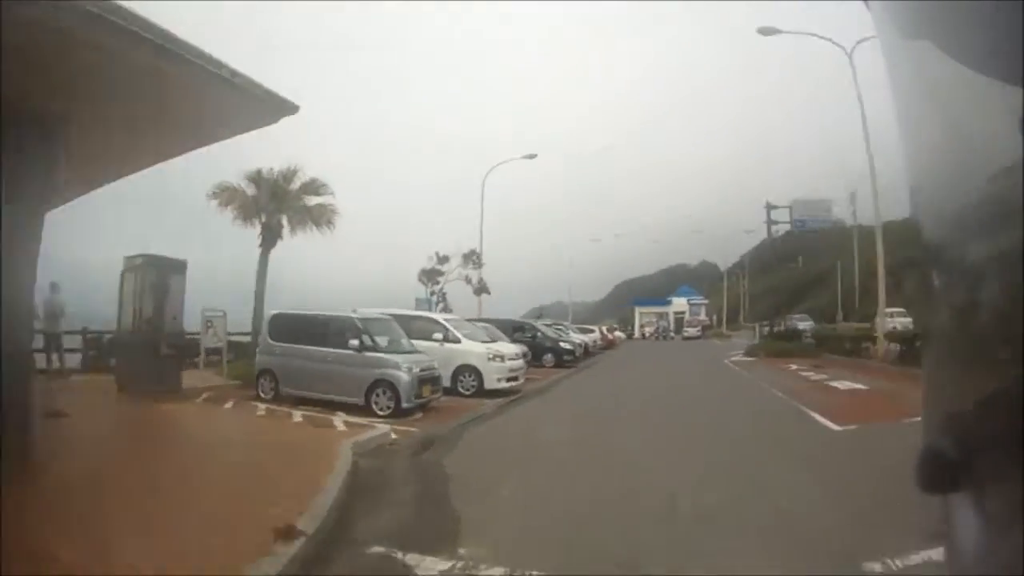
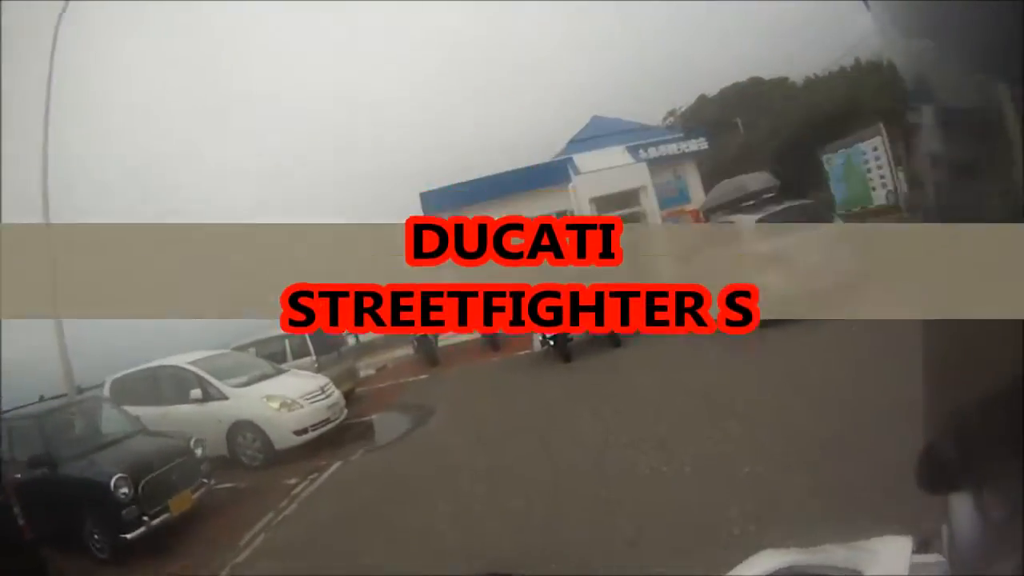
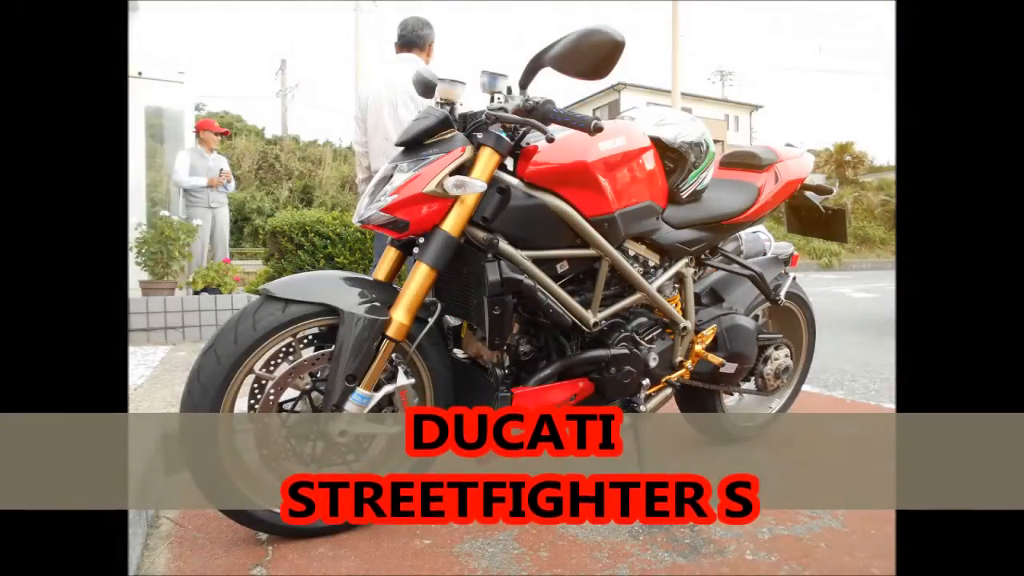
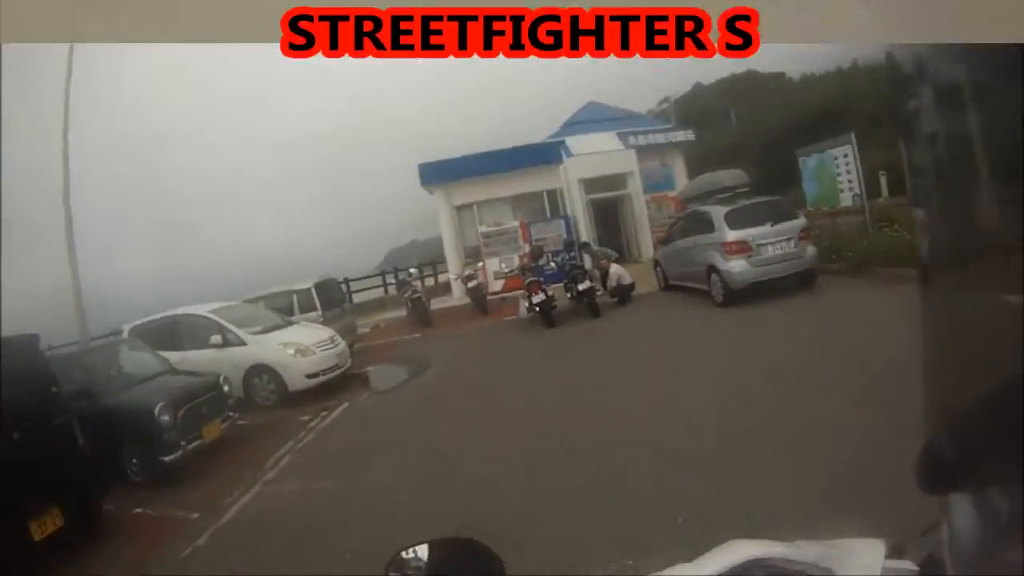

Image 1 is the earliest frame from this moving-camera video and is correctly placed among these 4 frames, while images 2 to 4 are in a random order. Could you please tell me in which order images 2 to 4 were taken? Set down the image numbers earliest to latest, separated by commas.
4, 2, 3
